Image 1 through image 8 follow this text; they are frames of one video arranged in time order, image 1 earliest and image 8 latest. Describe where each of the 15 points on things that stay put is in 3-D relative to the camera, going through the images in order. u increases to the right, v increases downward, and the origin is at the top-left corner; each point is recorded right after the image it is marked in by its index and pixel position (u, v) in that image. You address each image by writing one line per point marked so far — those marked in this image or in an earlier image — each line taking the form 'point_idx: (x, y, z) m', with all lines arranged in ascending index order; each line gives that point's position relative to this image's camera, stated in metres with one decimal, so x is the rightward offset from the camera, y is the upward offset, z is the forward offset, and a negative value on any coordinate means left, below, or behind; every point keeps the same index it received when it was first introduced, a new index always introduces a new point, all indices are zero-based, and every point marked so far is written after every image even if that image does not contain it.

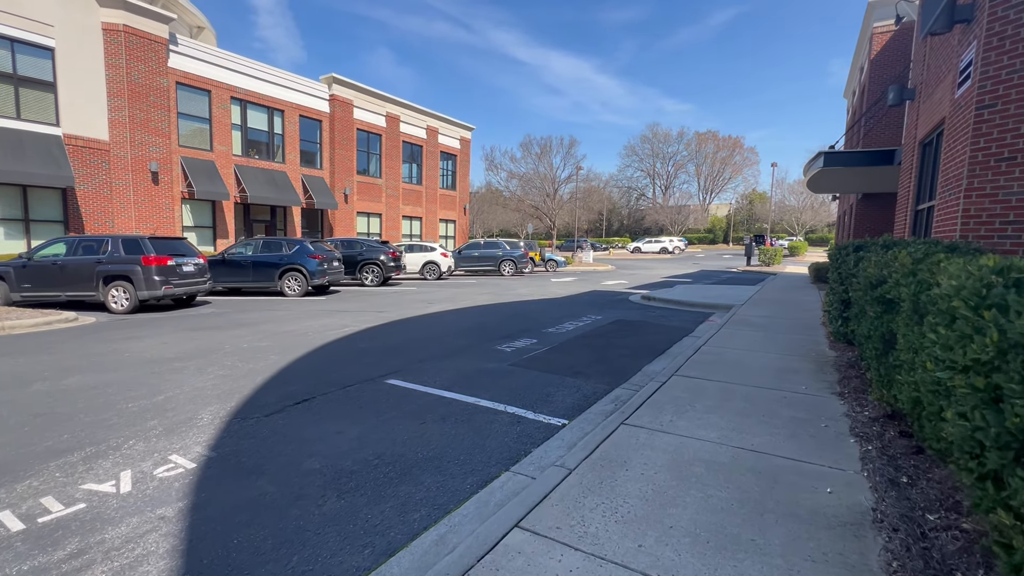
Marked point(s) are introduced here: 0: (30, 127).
0: (-17.1, +5.7, +16.6) m
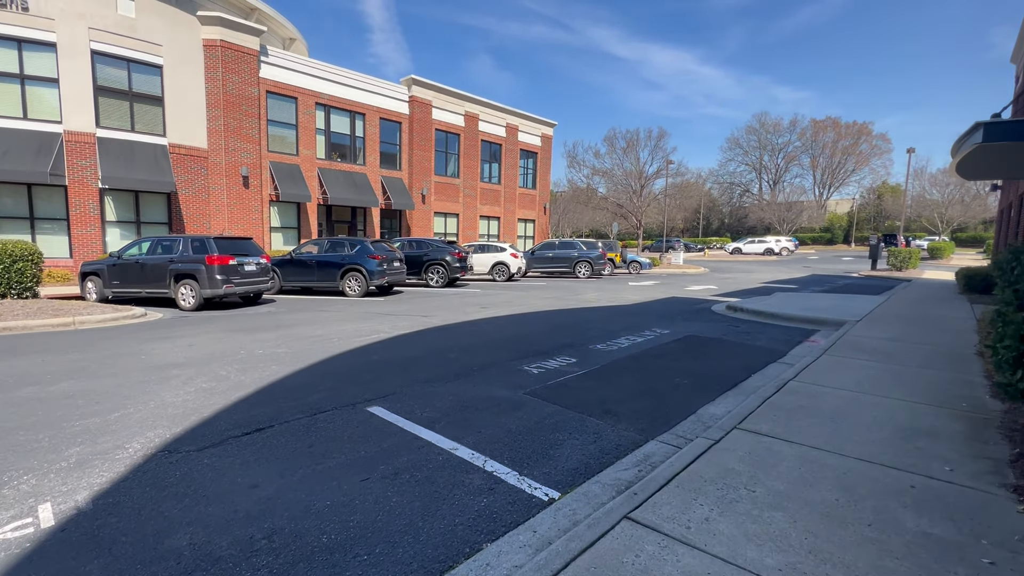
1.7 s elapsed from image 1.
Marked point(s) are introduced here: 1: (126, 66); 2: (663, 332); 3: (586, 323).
0: (-14.6, +5.8, +18.4) m
1: (-14.9, +8.5, +18.0) m
2: (+3.0, -0.9, +9.1) m
3: (+1.6, -0.8, +10.0) m
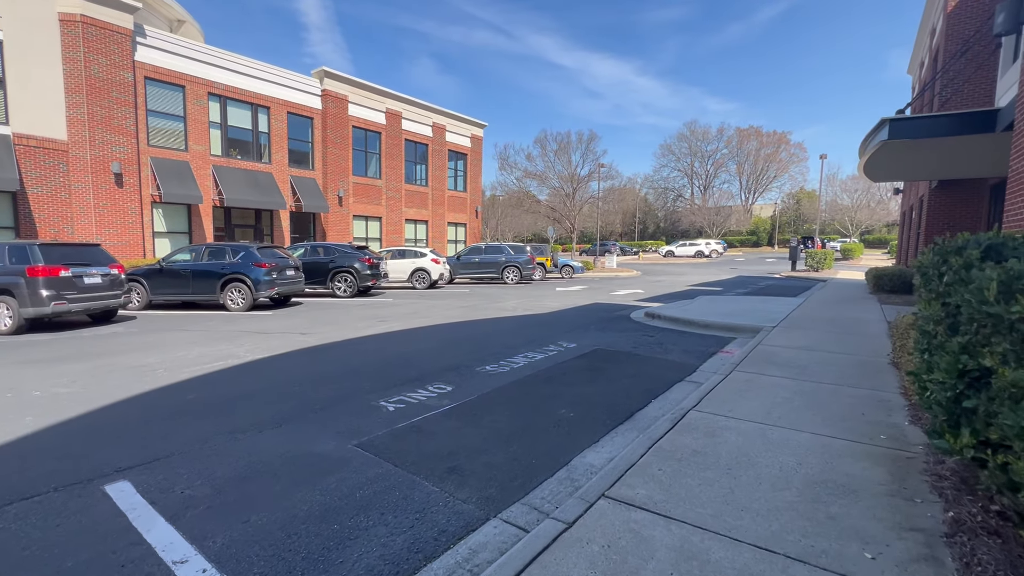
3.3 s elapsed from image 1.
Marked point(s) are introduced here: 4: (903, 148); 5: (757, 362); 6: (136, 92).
0: (-17.6, +5.3, +15.4) m
1: (-17.9, +7.9, +14.9) m
2: (+1.0, -1.0, +8.1) m
3: (-0.5, -0.9, +8.8) m
4: (+7.8, +2.8, +9.4) m
5: (+3.5, -1.0, +6.7) m
6: (-14.8, +7.7, +18.5) m
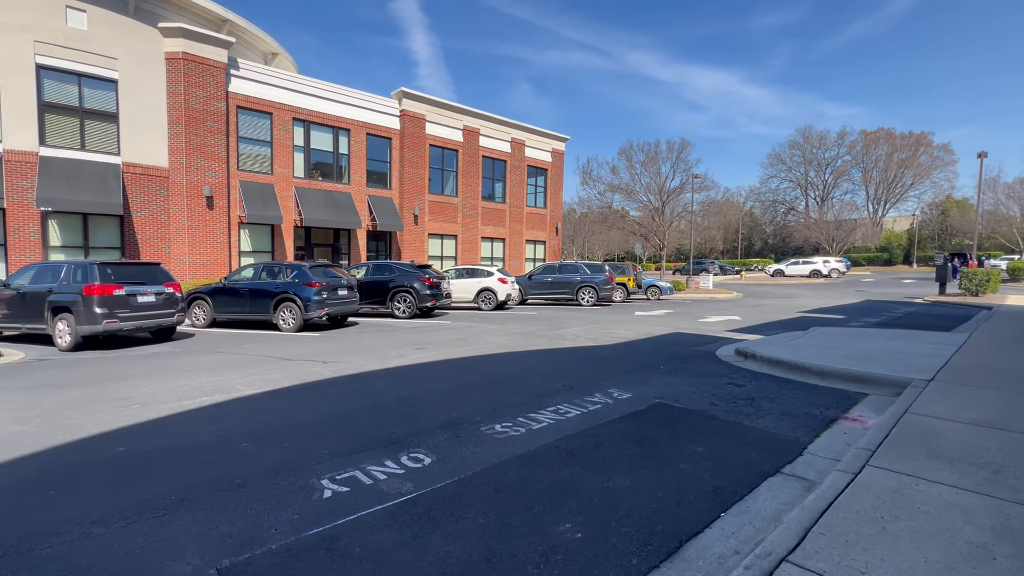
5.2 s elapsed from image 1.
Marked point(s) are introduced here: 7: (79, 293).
0: (-15.3, +4.7, +17.1) m
1: (-15.6, +7.4, +16.8) m
2: (+1.4, -1.4, +6.1) m
3: (+0.1, -1.4, +7.1) m
4: (+8.4, +2.2, +6.2) m
5: (+3.6, -1.4, +4.2) m
6: (-11.9, +7.0, +19.8) m
7: (-9.3, -0.1, +10.2) m
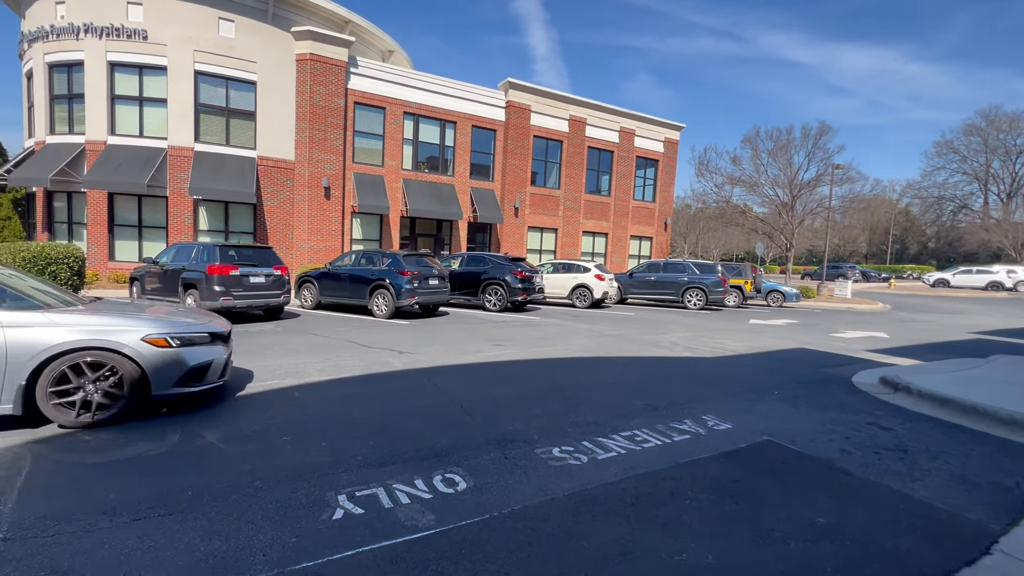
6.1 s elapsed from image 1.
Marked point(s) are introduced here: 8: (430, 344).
0: (-11.4, +5.6, +19.3) m
1: (-11.6, +8.3, +19.0) m
2: (+2.2, -1.5, +5.0) m
3: (+1.1, -1.4, +6.2) m
4: (+9.2, +1.8, +3.5) m
5: (+3.8, -1.6, +2.6) m
6: (-7.4, +7.7, +21.1) m
7: (-7.4, +0.4, +11.3) m
8: (-1.7, -1.1, +9.6) m
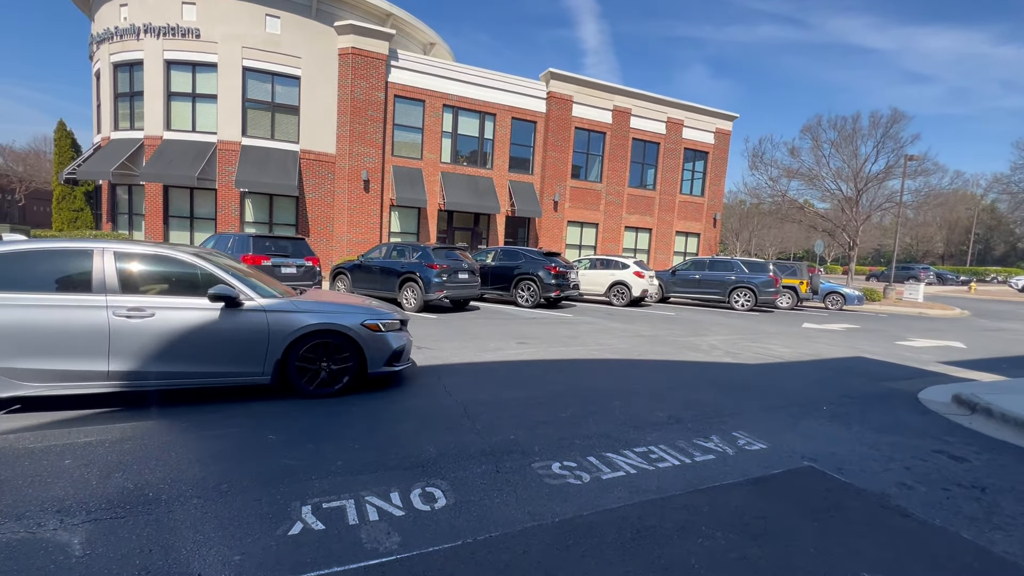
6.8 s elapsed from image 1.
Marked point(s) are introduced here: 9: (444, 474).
0: (-9.8, +6.0, +19.8) m
1: (-10.0, +8.7, +19.5) m
2: (+2.2, -1.5, +4.4) m
3: (+1.2, -1.3, +5.6) m
4: (+9.1, +1.7, +2.1) m
5: (+3.6, -1.7, +1.9) m
6: (-5.6, +8.0, +21.2) m
7: (-6.7, +0.6, +11.5) m
8: (-1.2, -1.0, +9.3) m
9: (-0.5, -1.4, +3.6) m
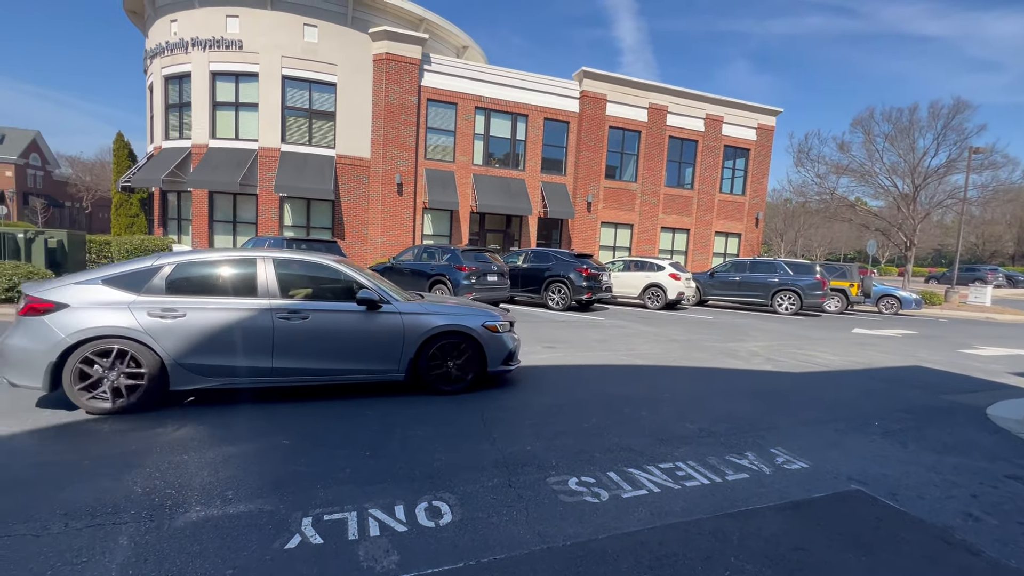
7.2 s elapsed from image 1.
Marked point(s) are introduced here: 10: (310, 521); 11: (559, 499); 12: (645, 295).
0: (-8.5, +5.9, +20.3) m
1: (-8.7, +8.6, +20.1) m
2: (+2.3, -1.5, +4.0) m
3: (+1.5, -1.4, +5.3) m
4: (+9.1, +1.7, +1.2) m
5: (+3.6, -1.7, +1.4) m
6: (-4.2, +8.0, +21.4) m
7: (-6.0, +0.6, +11.8) m
8: (-0.7, -1.1, +9.1) m
9: (-0.4, -1.4, +3.4) m
10: (-1.3, -1.5, +3.0) m
11: (+0.3, -1.5, +3.4) m
12: (+4.8, -0.3, +17.0) m
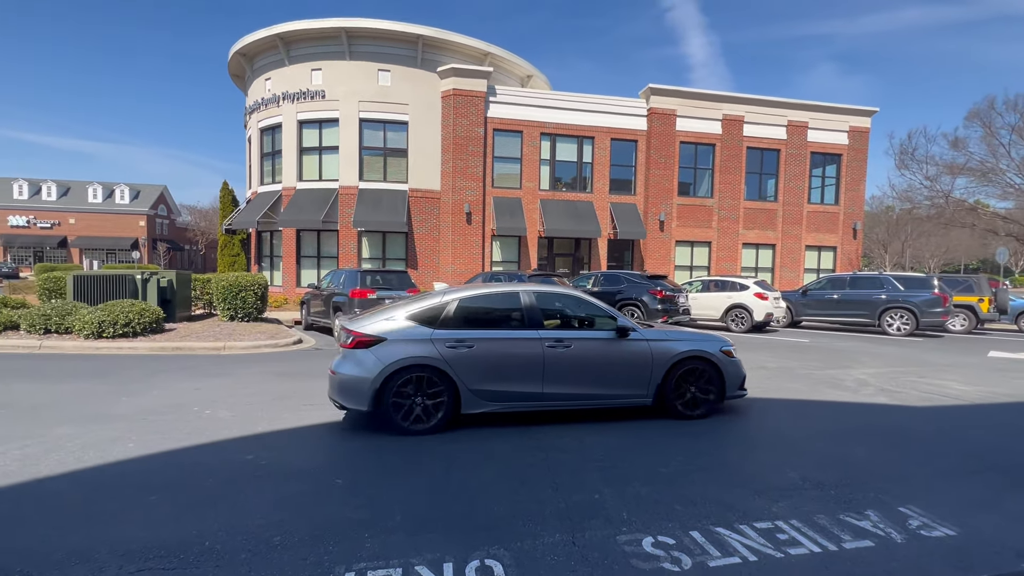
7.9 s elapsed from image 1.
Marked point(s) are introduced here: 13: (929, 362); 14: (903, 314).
0: (-5.5, +4.6, +21.3) m
1: (-5.9, +7.3, +21.3) m
2: (+2.8, -1.7, +3.2) m
3: (+2.1, -1.6, +4.7) m
4: (+9.0, +1.8, -0.4) m
5: (+3.6, -1.7, +0.4) m
6: (-1.2, +6.7, +21.8) m
7: (-4.3, -0.2, +12.2) m
8: (+0.6, -1.6, +8.7) m
9: (0.0, -1.6, +3.0) m
10: (-0.9, -1.7, +2.7) m
11: (+0.7, -1.7, +2.9) m
12: (+7.2, -1.0, +15.7) m
13: (+9.1, -1.6, +10.3) m
14: (+12.7, -0.9, +15.2) m
